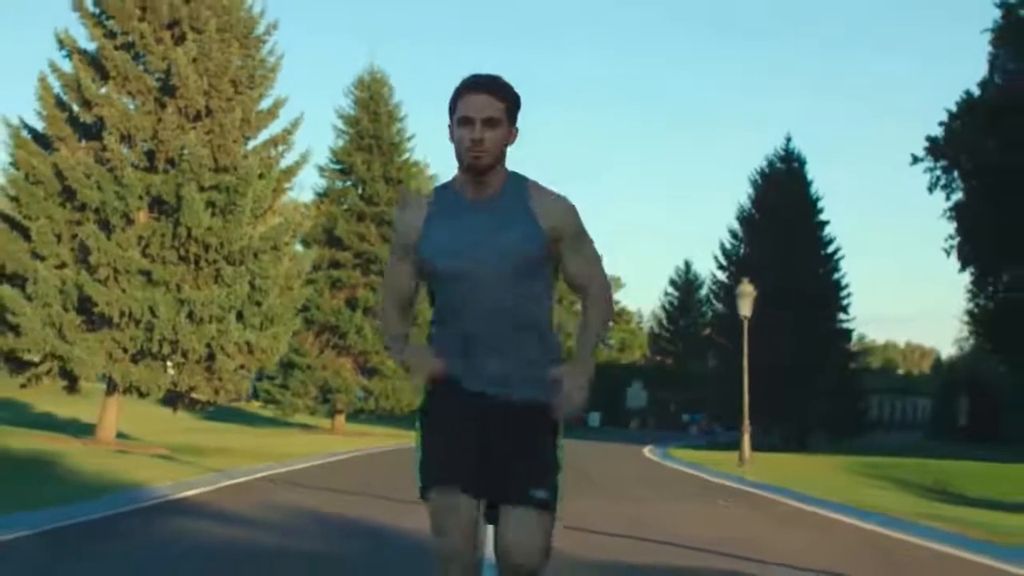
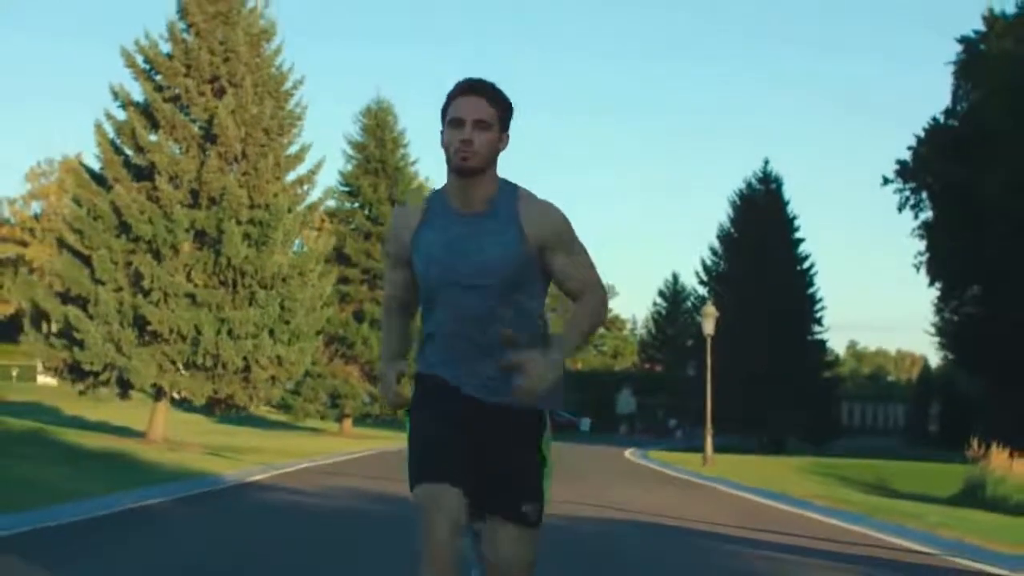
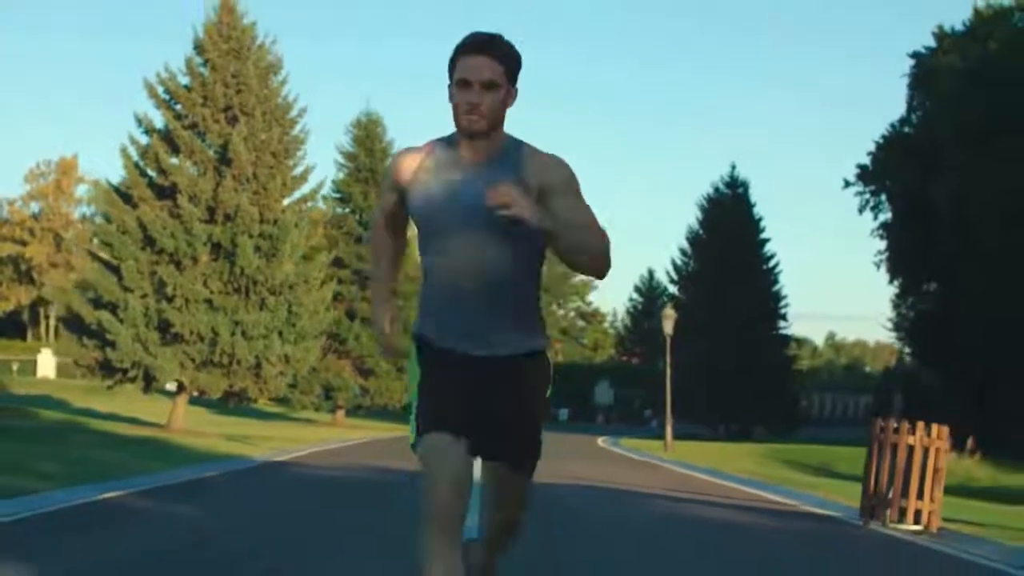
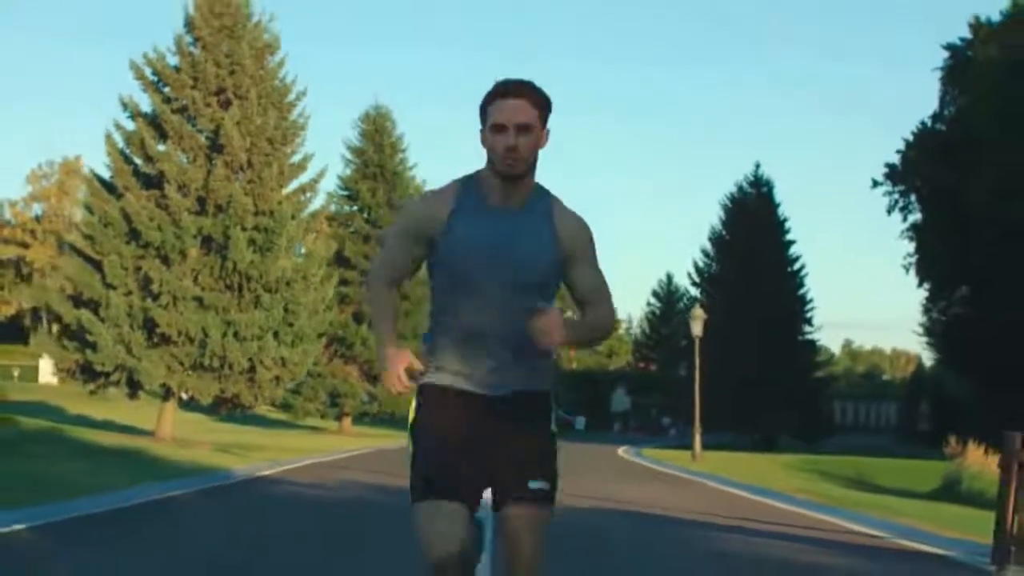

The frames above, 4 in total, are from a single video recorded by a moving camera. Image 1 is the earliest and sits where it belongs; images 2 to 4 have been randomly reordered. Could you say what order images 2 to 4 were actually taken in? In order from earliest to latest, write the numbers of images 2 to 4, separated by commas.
2, 4, 3
